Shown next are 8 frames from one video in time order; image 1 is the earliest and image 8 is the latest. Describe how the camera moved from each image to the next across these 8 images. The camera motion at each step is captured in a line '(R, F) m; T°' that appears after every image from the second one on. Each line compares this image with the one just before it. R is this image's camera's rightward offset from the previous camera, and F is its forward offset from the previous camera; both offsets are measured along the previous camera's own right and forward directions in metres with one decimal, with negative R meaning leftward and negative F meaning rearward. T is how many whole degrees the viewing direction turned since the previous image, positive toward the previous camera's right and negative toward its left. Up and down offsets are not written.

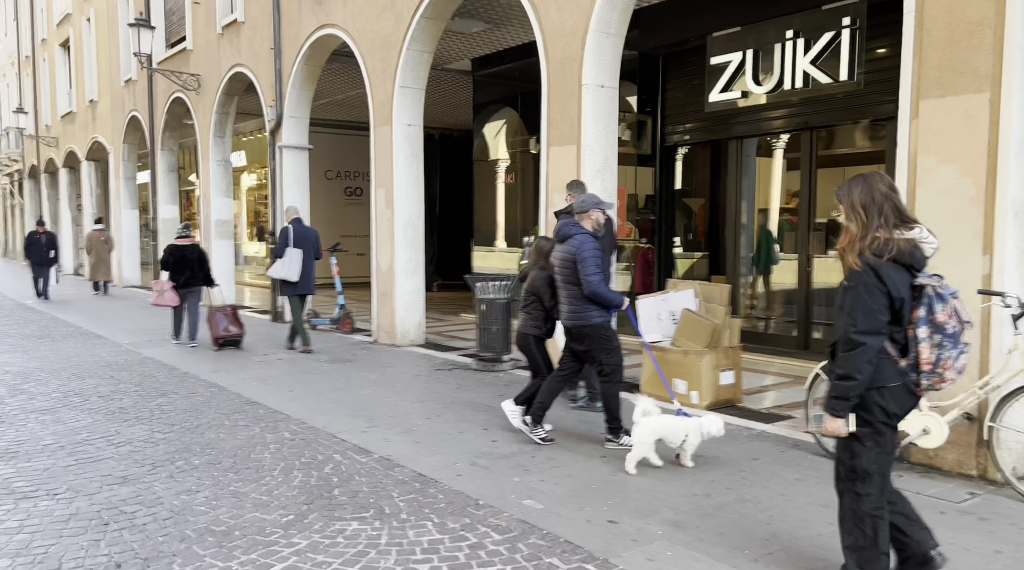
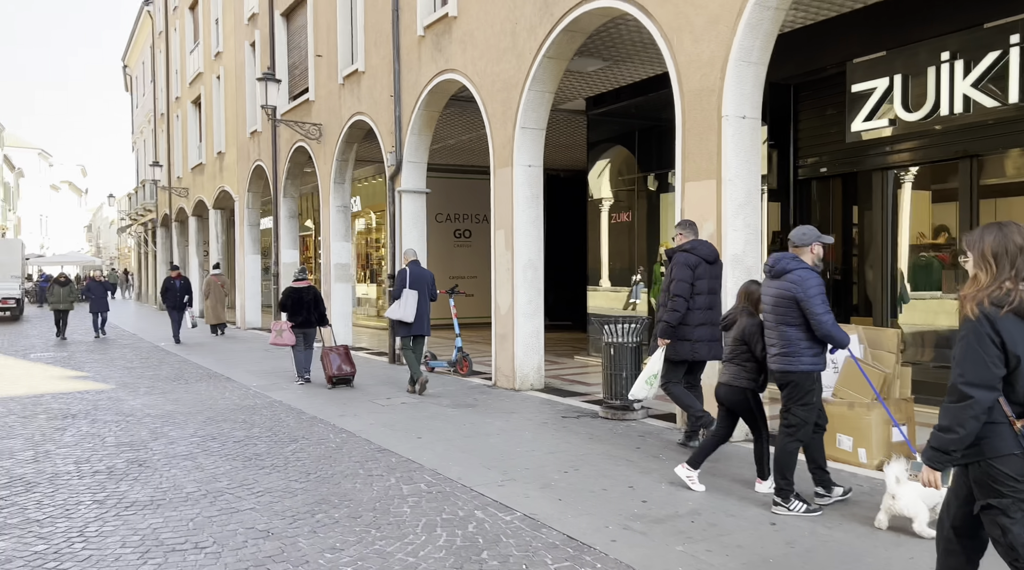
(-0.2, +0.2) m; -7°
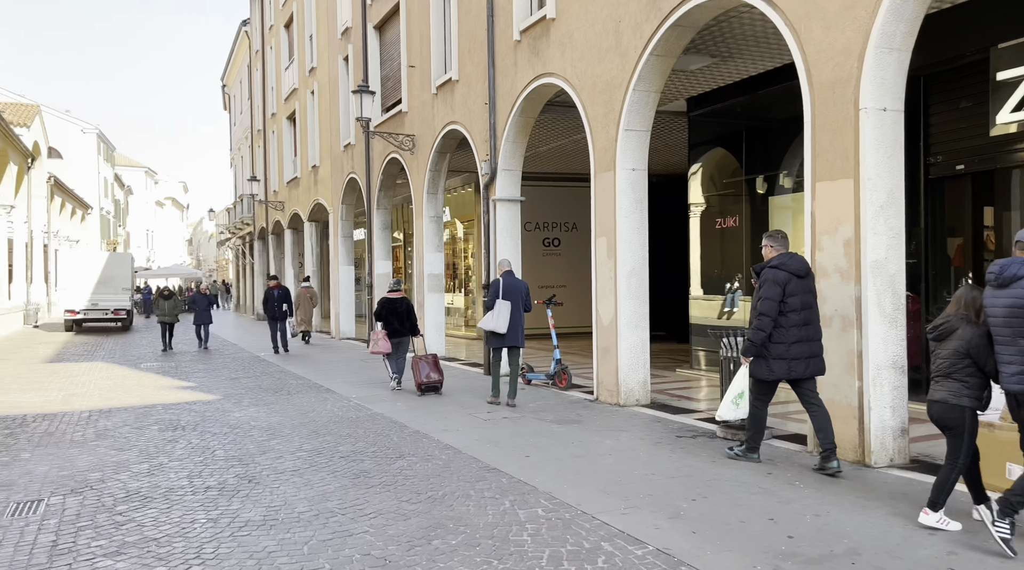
(-0.2, +0.3) m; -6°
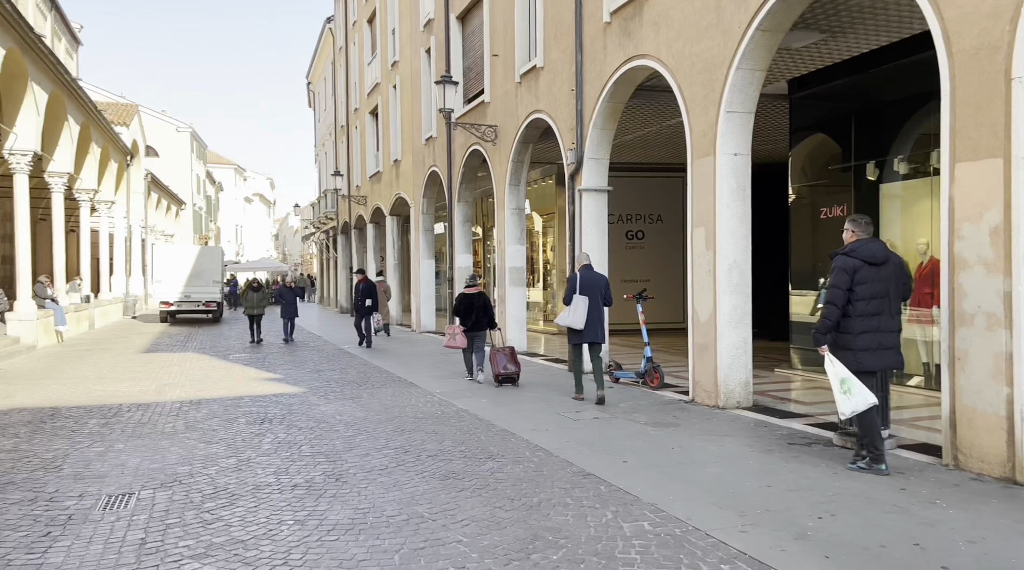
(-0.1, +0.3) m; -5°
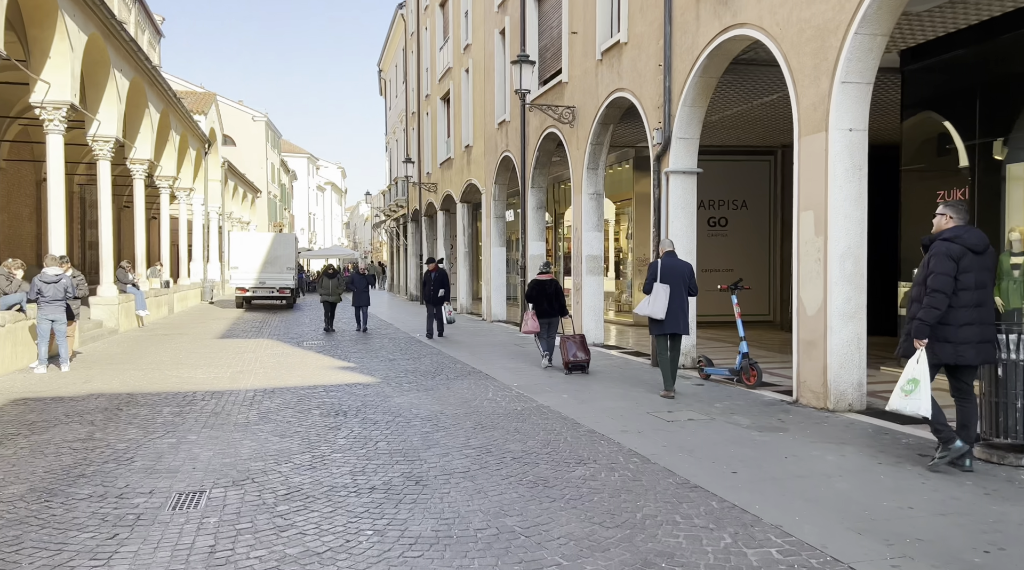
(-0.2, +0.5) m; -5°
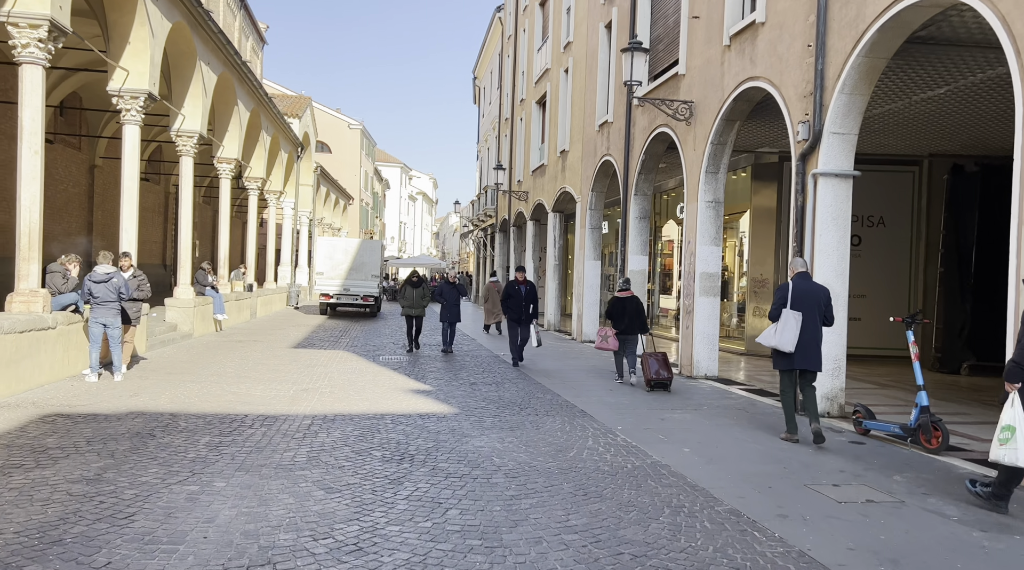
(-0.2, +1.6) m; -6°
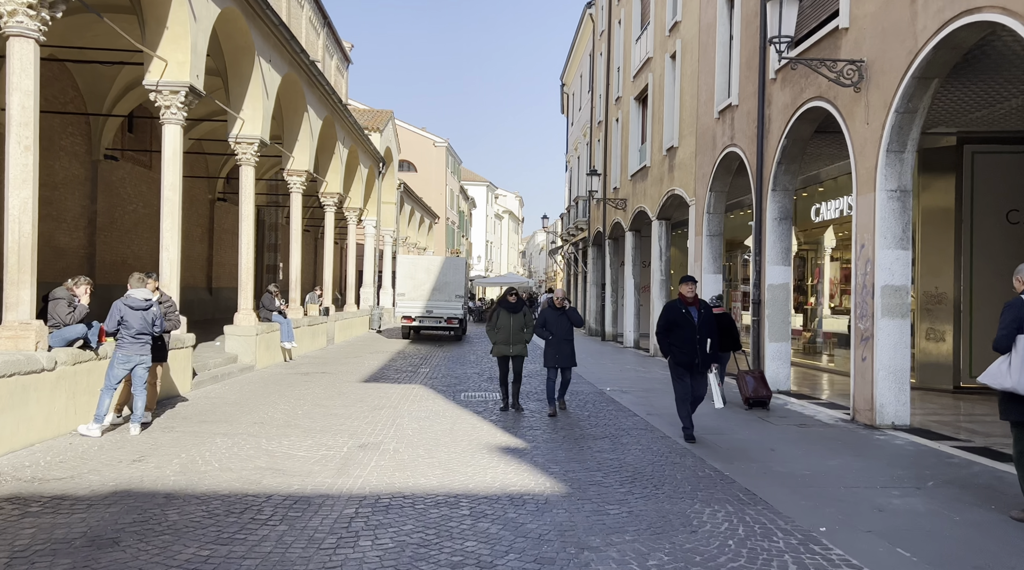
(-0.3, +2.6) m; -6°
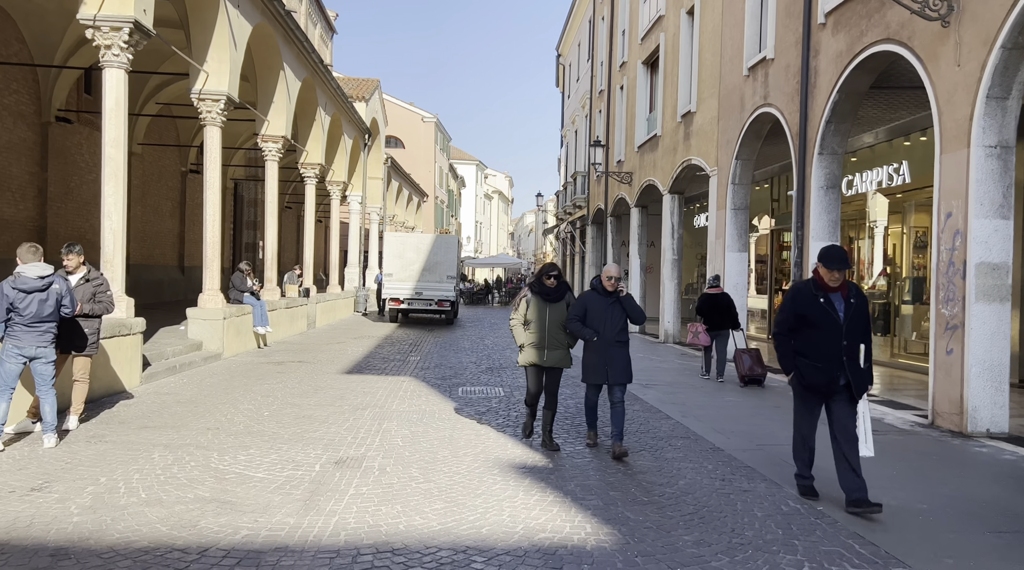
(-0.2, +1.7) m; +1°
